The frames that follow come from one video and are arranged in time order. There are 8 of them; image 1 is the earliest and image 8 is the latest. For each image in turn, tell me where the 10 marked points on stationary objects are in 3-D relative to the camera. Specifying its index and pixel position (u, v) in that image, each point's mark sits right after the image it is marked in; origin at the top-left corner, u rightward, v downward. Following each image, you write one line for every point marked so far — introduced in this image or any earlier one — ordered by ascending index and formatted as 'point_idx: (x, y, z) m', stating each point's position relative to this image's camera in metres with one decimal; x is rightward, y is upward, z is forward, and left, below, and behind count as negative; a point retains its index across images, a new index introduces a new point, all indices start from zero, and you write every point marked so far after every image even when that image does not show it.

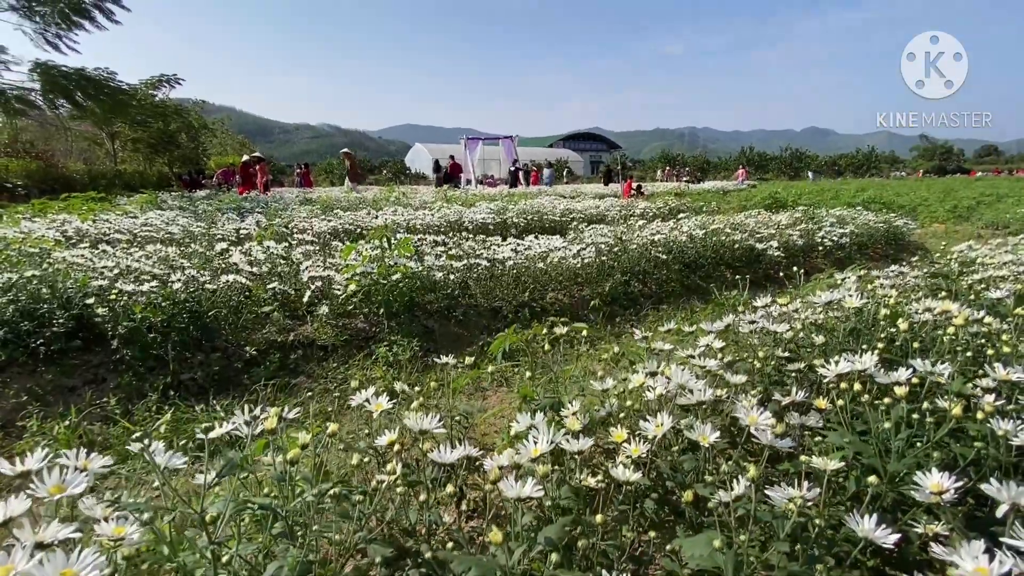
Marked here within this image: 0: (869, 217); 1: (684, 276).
0: (+4.7, +0.9, +6.4) m
1: (+1.5, +0.1, +4.2) m
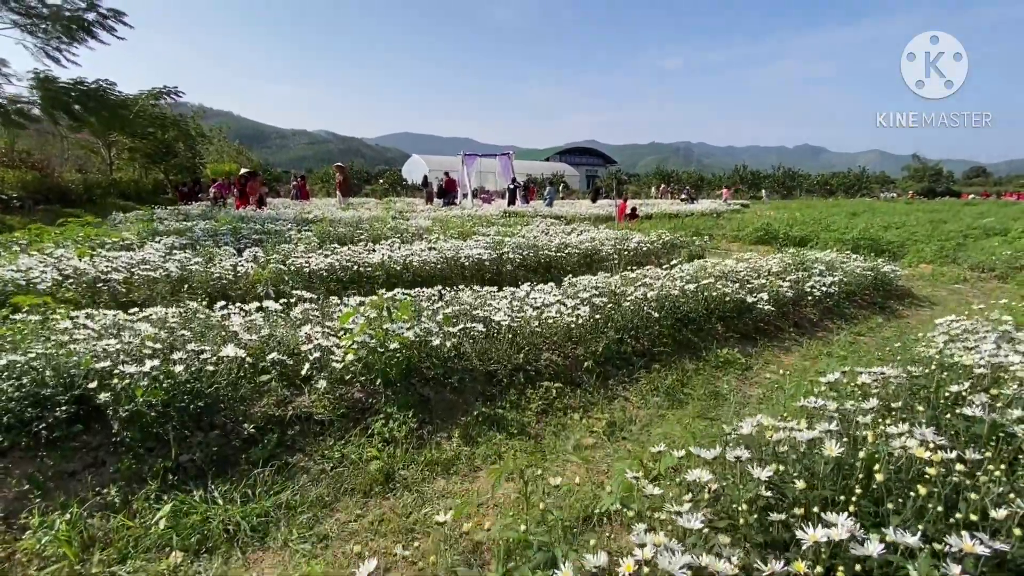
0: (+4.6, +0.3, +6.5) m
1: (+1.5, -0.4, +4.3) m
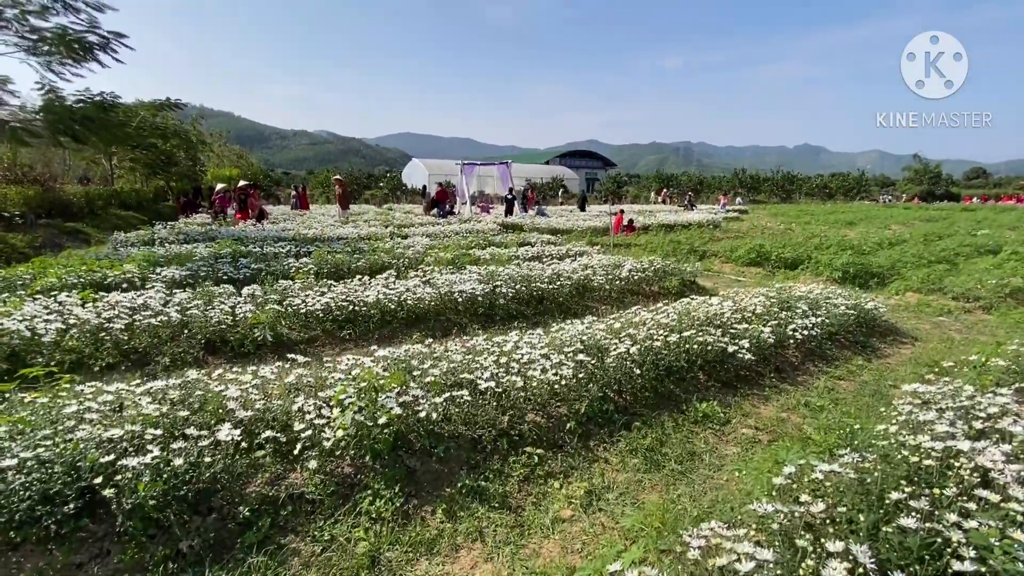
0: (+4.5, -0.2, +6.7) m
1: (+1.3, -0.9, +4.5) m
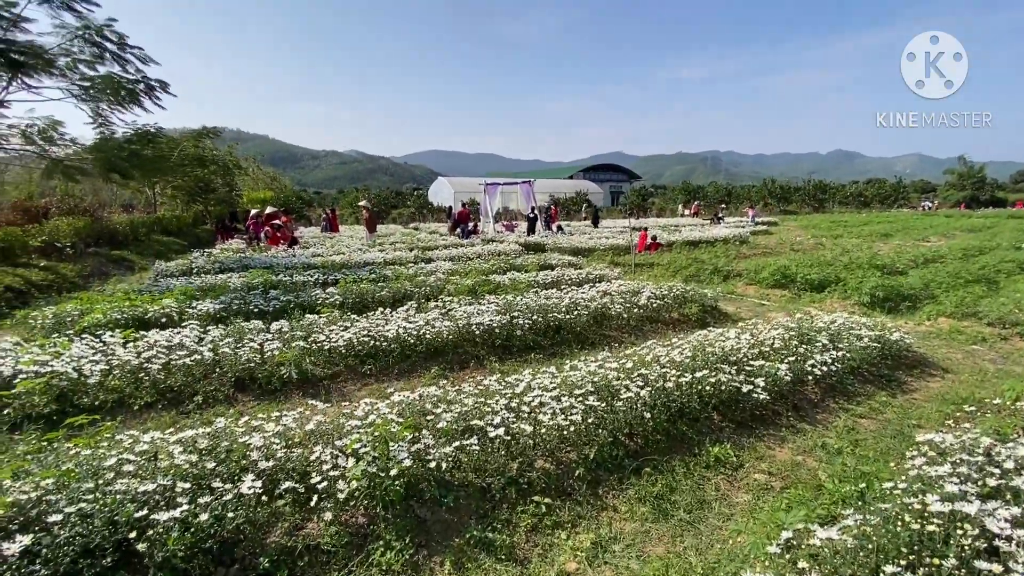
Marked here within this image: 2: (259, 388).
0: (+4.8, -0.6, +6.5) m
1: (+1.5, -1.3, +4.5) m
2: (-3.0, -1.2, +5.7) m
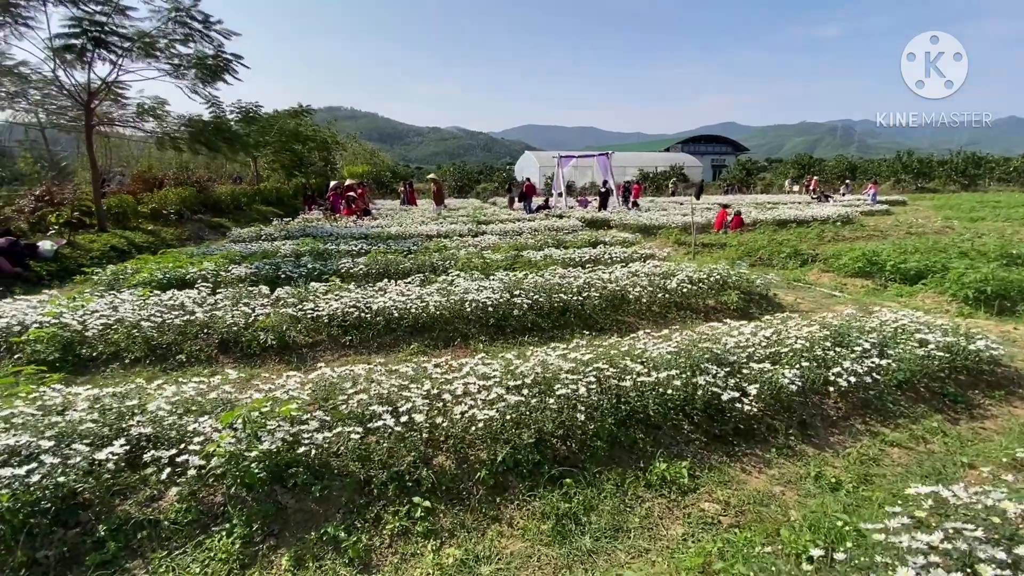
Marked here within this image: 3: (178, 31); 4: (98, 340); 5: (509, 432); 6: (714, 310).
0: (+4.5, -0.5, +5.2) m
1: (+0.8, -1.1, +3.8) m
2: (-3.3, -0.8, +5.9) m
3: (-10.1, +7.8, +14.7) m
4: (-4.8, -0.6, +5.6) m
5: (0.0, -1.1, +3.6) m
6: (+3.2, -0.4, +7.6) m
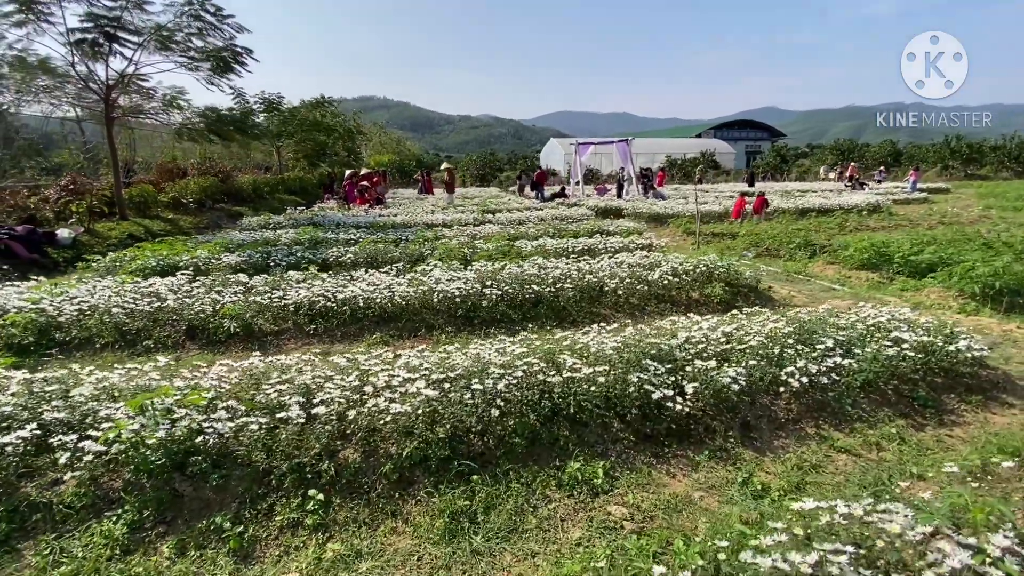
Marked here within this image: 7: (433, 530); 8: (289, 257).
0: (+3.9, -0.4, +4.8) m
1: (+0.2, -1.1, +3.7) m
2: (-3.8, -0.6, +6.0) m
3: (-9.9, +8.2, +15.0) m
4: (-5.3, -0.4, +5.8) m
5: (-0.7, -1.0, +3.5) m
6: (+2.8, -0.2, +7.3) m
7: (-0.5, -1.5, +3.0) m
8: (-4.2, +0.6, +9.0) m
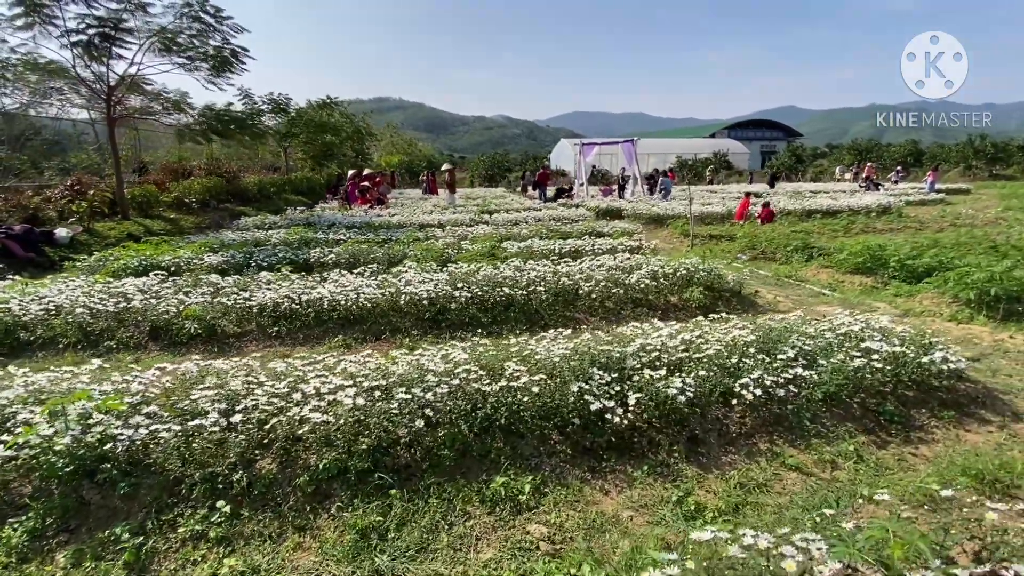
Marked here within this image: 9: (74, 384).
0: (+3.5, -0.5, +4.5) m
1: (-0.3, -1.1, +3.5) m
2: (-4.2, -0.6, +6.0) m
3: (-10.0, +8.2, +15.2) m
4: (-5.7, -0.4, +5.8) m
5: (-1.2, -1.0, +3.4) m
6: (+2.4, -0.3, +7.1) m
7: (-1.0, -1.5, +2.9) m
8: (-4.5, +0.6, +9.0) m
9: (-3.4, -0.7, +3.8) m
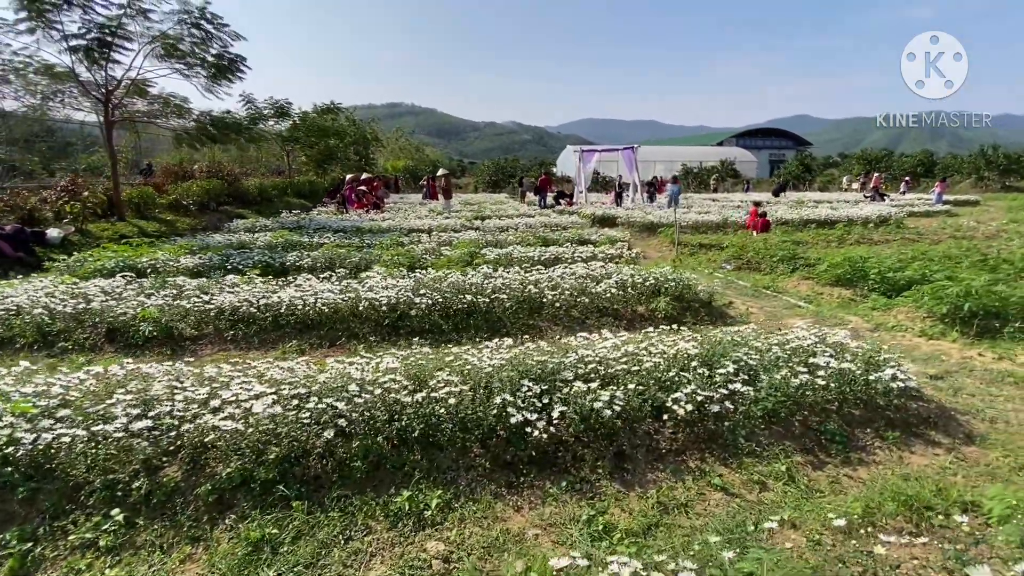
0: (+2.9, -0.6, +4.4) m
1: (-0.9, -1.2, +3.5) m
2: (-4.8, -0.6, +6.0) m
3: (-10.2, +8.2, +15.4) m
4: (-6.3, -0.4, +5.9) m
5: (-1.8, -1.1, +3.4) m
6: (+1.9, -0.4, +6.9) m
7: (-1.6, -1.6, +2.8) m
8: (-5.0, +0.5, +9.0) m
9: (-3.9, -0.8, +3.7) m
